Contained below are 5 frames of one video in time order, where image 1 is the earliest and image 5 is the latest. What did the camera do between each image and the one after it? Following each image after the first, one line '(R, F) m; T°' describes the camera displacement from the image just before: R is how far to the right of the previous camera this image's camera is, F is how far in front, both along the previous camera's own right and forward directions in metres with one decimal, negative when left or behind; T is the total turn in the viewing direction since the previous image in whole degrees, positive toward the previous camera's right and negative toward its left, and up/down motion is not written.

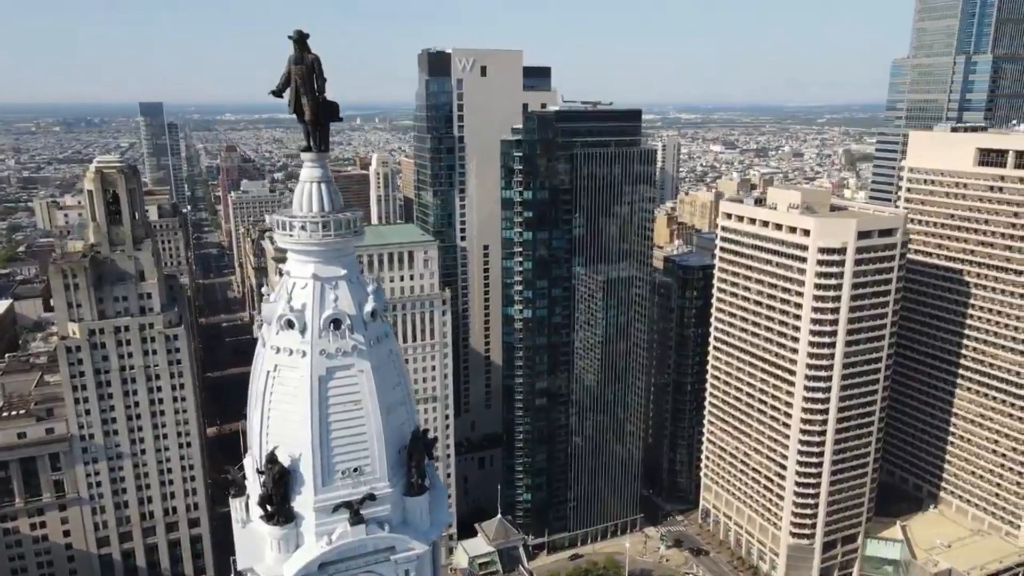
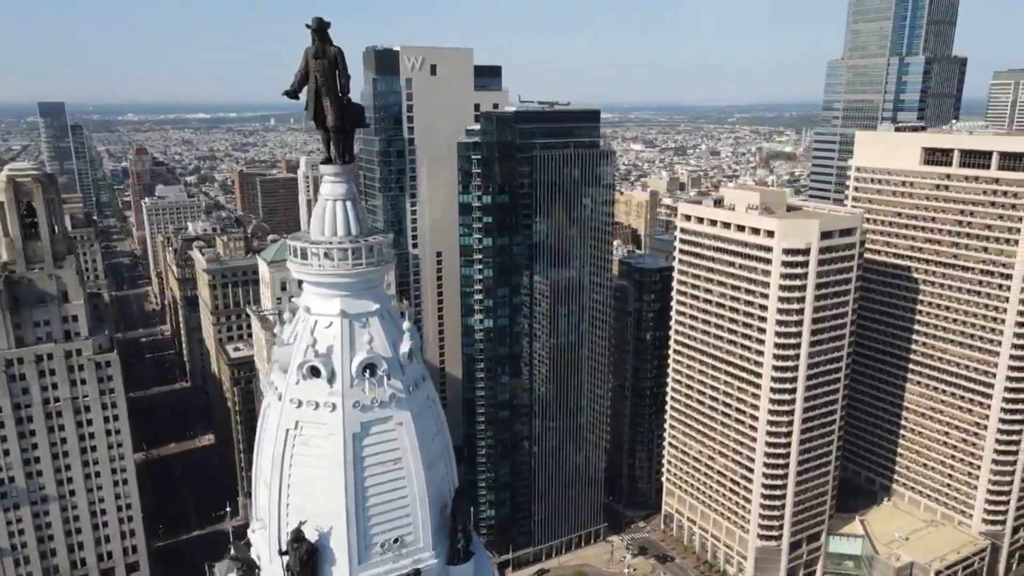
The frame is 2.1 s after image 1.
(-3.1, +2.9) m; +6°
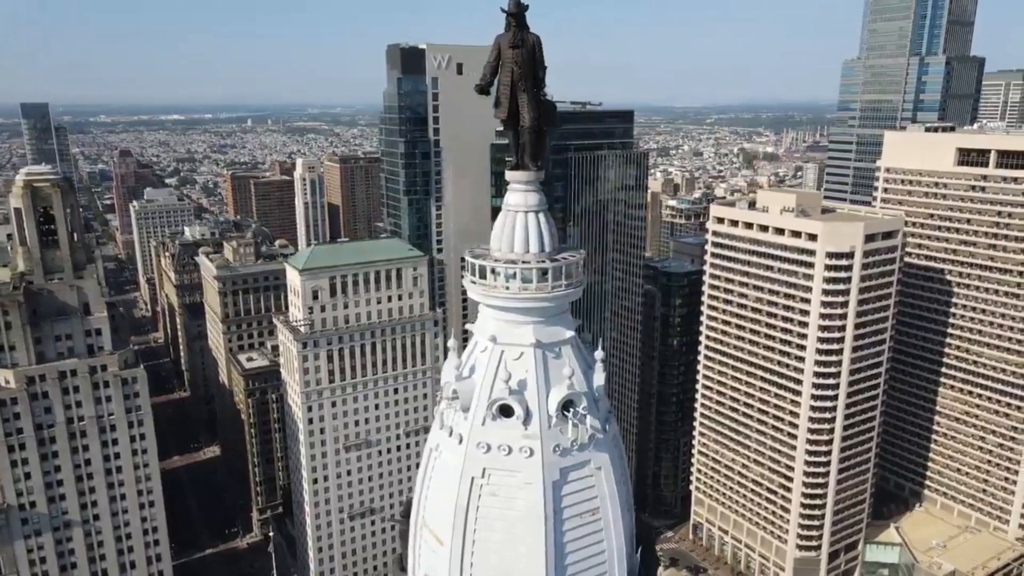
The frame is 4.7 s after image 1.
(-4.4, +2.1) m; +2°
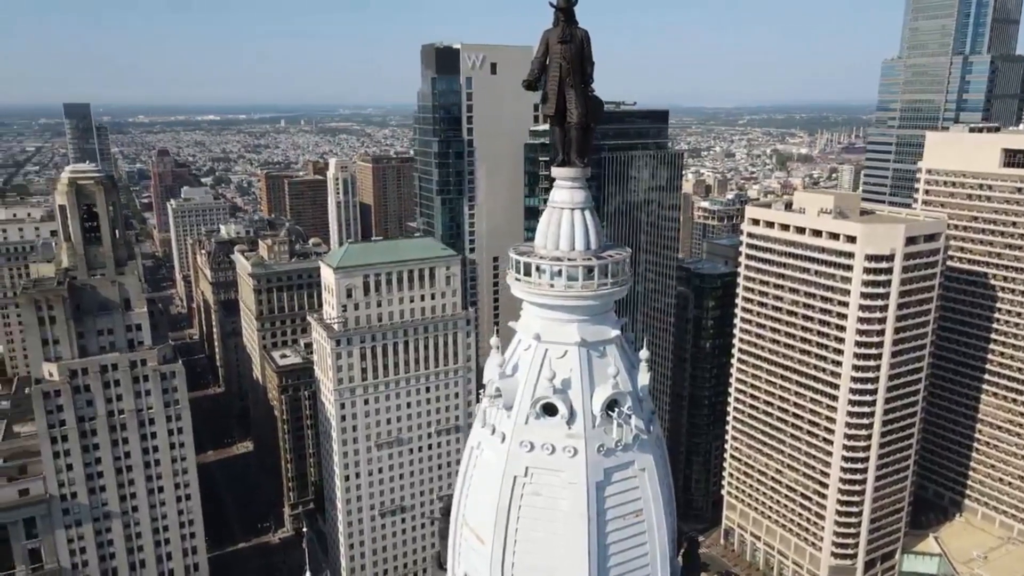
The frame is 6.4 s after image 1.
(-0.3, +0.1) m; -2°
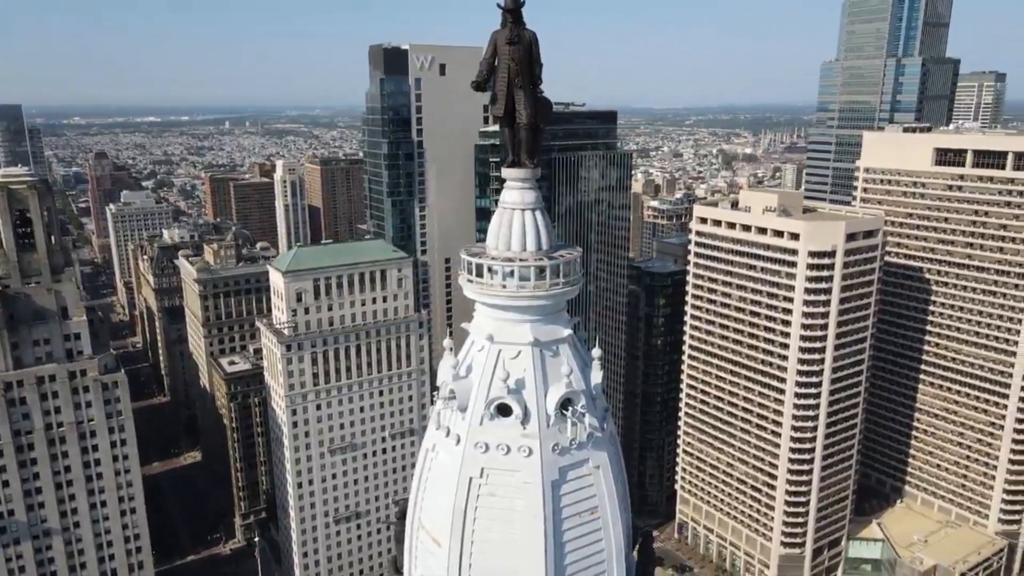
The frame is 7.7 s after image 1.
(0.0, 0.0) m; +4°
